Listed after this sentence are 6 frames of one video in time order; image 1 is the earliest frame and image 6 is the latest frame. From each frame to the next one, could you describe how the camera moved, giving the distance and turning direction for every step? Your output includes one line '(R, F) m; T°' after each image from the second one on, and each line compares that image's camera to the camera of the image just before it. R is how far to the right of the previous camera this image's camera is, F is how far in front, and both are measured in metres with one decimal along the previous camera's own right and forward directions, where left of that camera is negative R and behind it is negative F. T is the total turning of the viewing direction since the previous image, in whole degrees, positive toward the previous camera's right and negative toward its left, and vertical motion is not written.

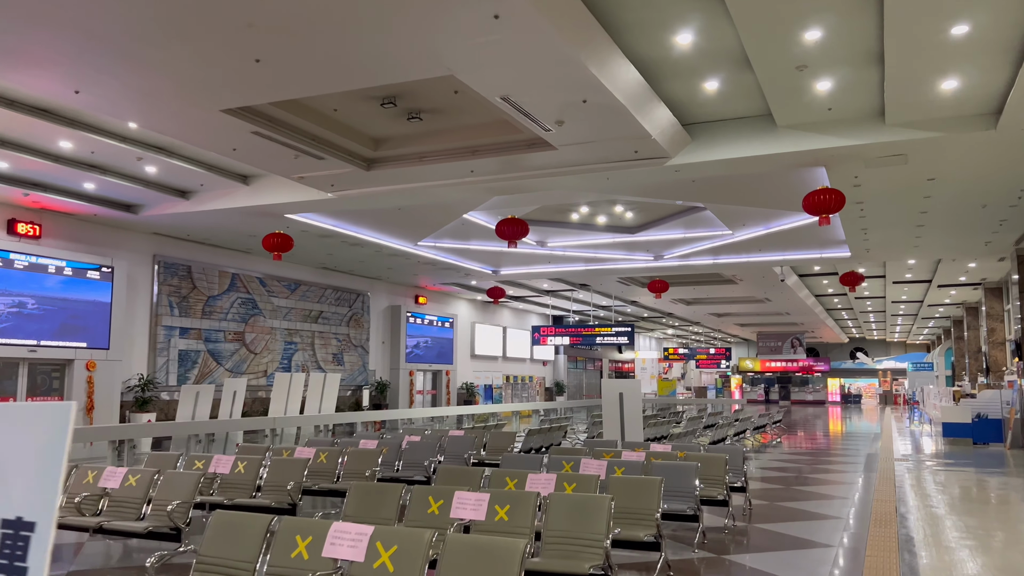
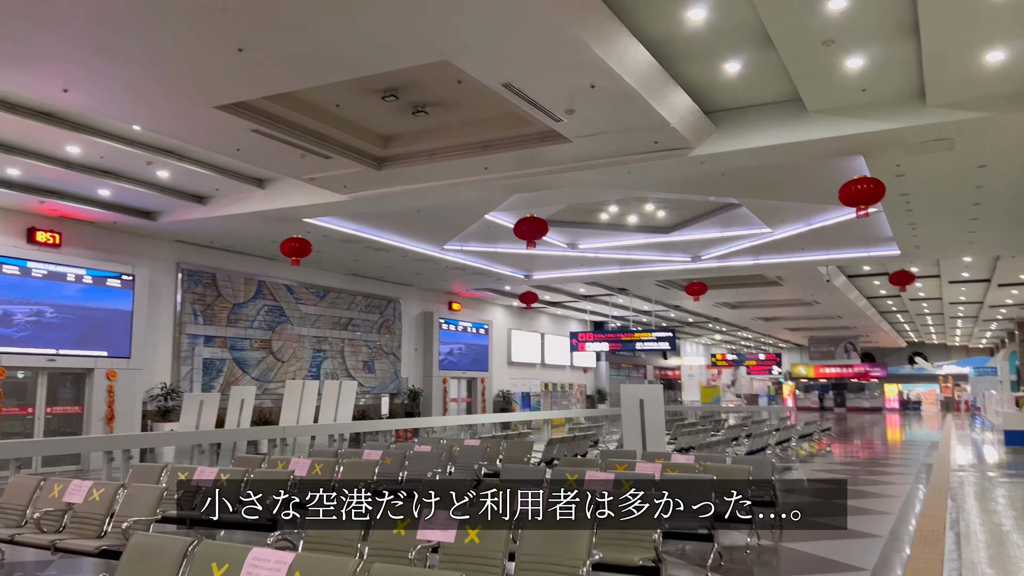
(+0.3, +0.4) m; -3°
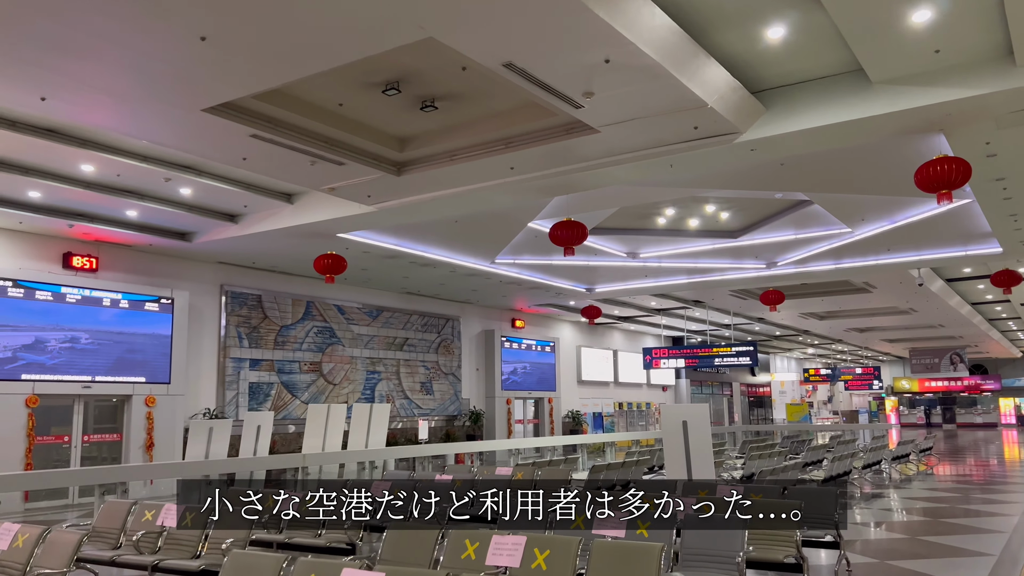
(+0.5, +0.8) m; -6°
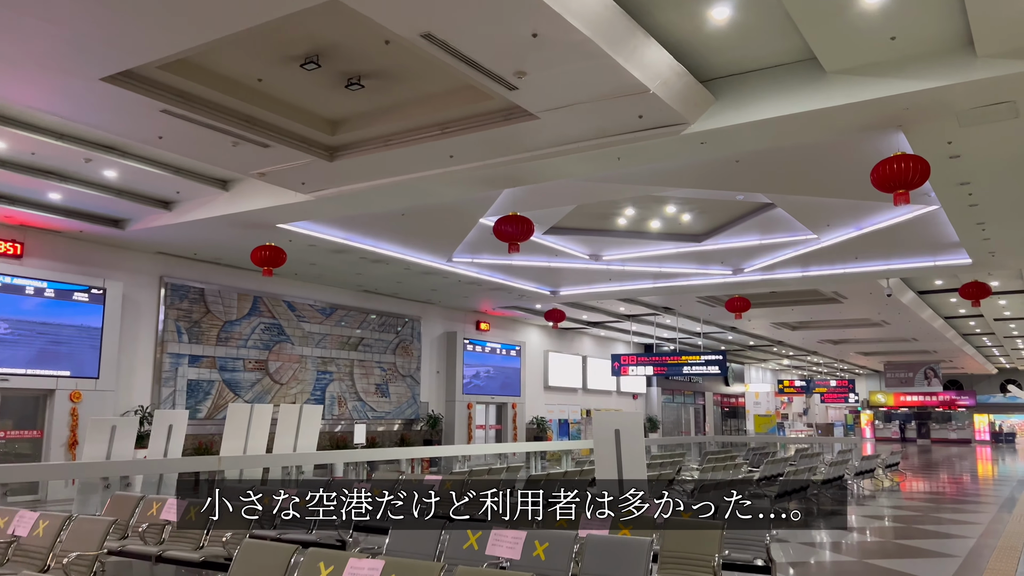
(+0.4, +0.5) m; +1°
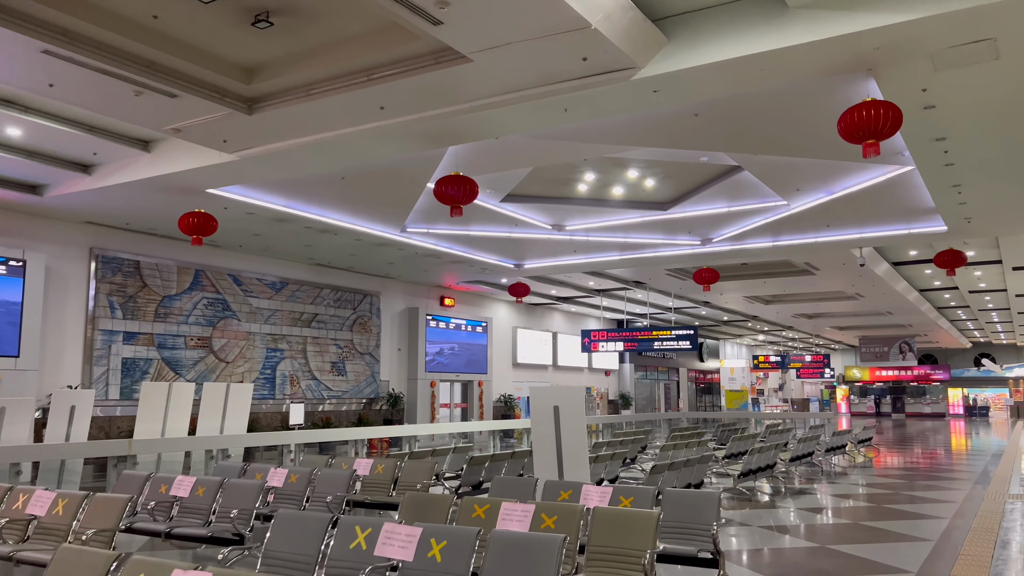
(+0.3, +0.6) m; +1°
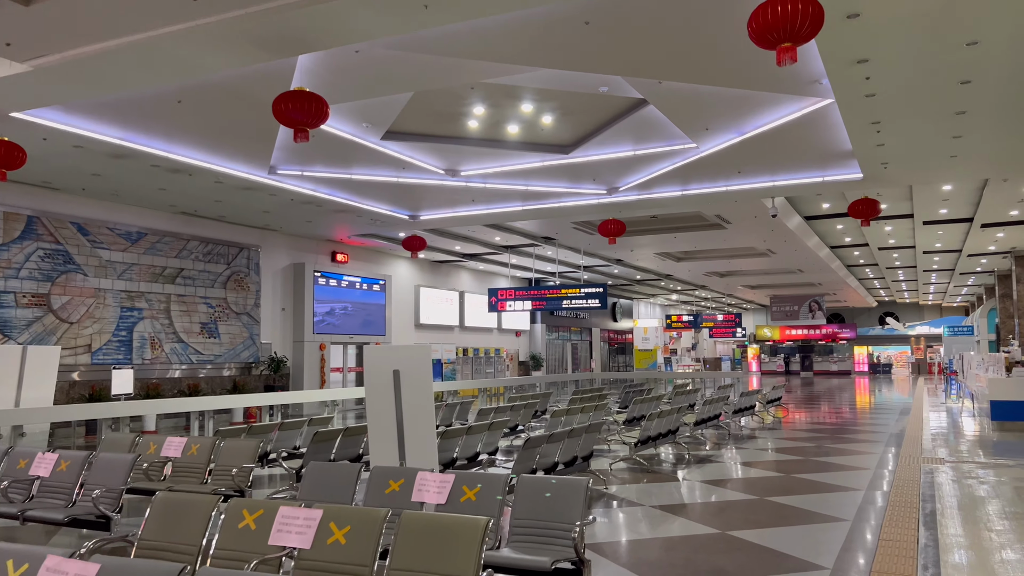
(+0.5, +1.1) m; +5°
